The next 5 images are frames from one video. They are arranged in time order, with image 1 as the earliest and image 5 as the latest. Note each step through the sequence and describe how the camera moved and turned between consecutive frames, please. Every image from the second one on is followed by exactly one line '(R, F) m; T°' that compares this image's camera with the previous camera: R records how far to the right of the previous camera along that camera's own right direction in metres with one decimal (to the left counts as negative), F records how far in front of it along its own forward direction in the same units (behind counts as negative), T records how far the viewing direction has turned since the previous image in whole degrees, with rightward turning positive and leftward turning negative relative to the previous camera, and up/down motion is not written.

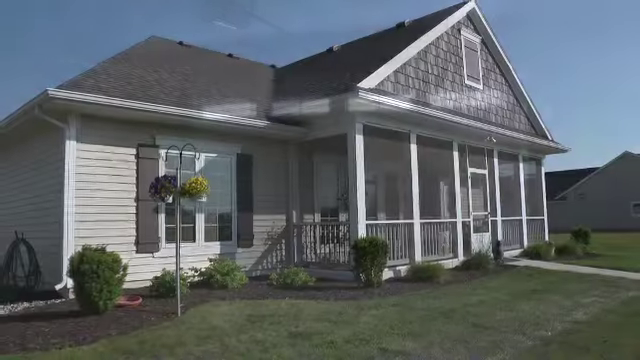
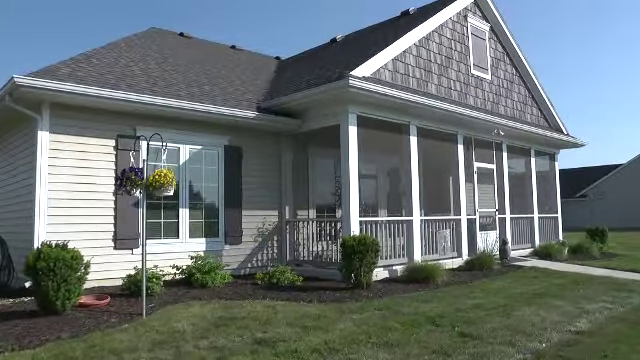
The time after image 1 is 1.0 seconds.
(+0.6, +0.6) m; -2°
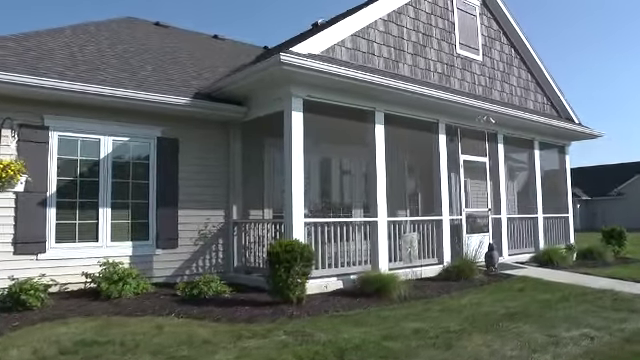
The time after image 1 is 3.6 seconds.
(+1.7, +1.4) m; -4°
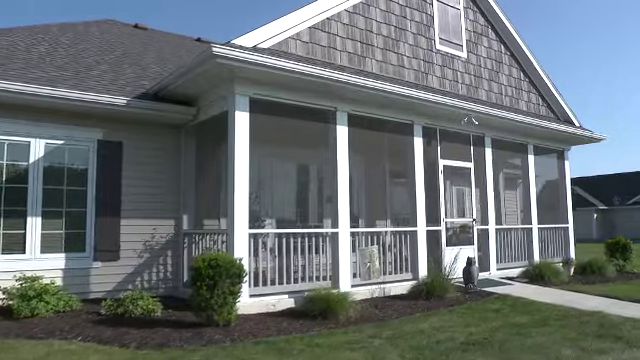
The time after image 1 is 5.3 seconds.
(+1.2, +0.9) m; -2°
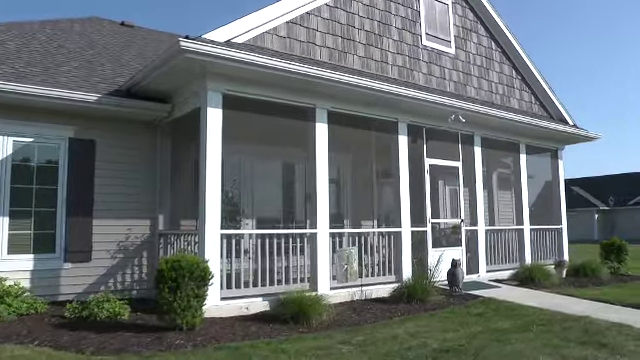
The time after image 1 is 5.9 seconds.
(+0.5, +0.3) m; 0°
